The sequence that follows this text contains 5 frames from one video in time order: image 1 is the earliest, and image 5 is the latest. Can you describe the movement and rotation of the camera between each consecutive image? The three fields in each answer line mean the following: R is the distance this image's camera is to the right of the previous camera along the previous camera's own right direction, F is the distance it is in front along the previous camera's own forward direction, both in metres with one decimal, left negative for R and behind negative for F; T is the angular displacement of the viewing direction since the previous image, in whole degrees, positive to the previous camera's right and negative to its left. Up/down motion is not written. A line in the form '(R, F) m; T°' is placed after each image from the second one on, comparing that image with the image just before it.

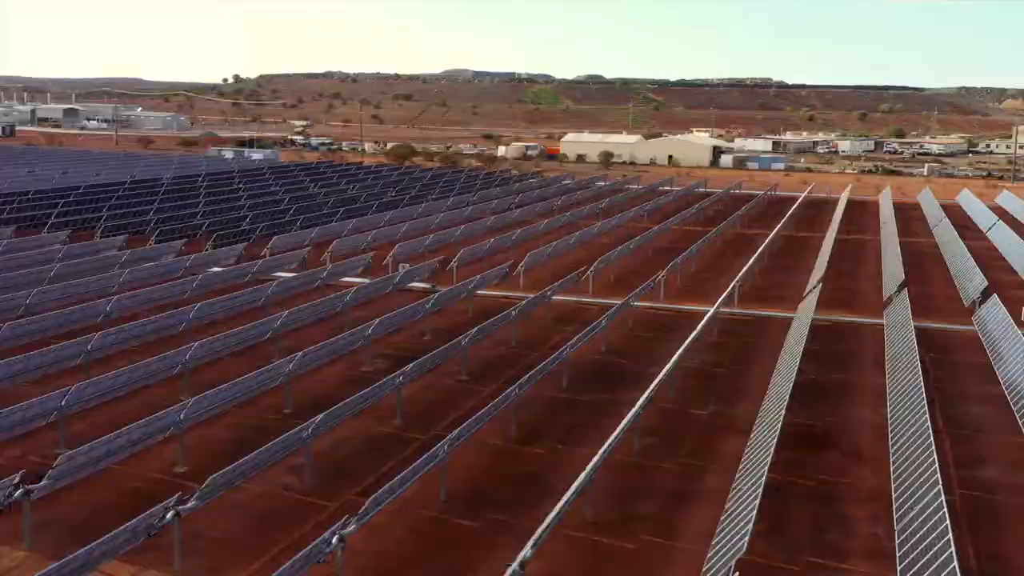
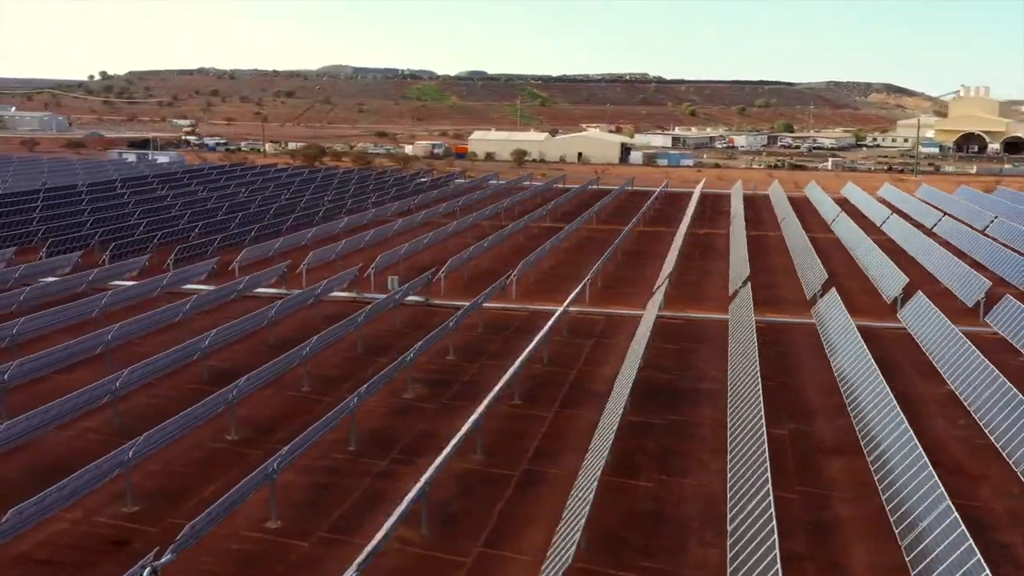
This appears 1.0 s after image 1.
(-2.4, +1.1) m; +7°
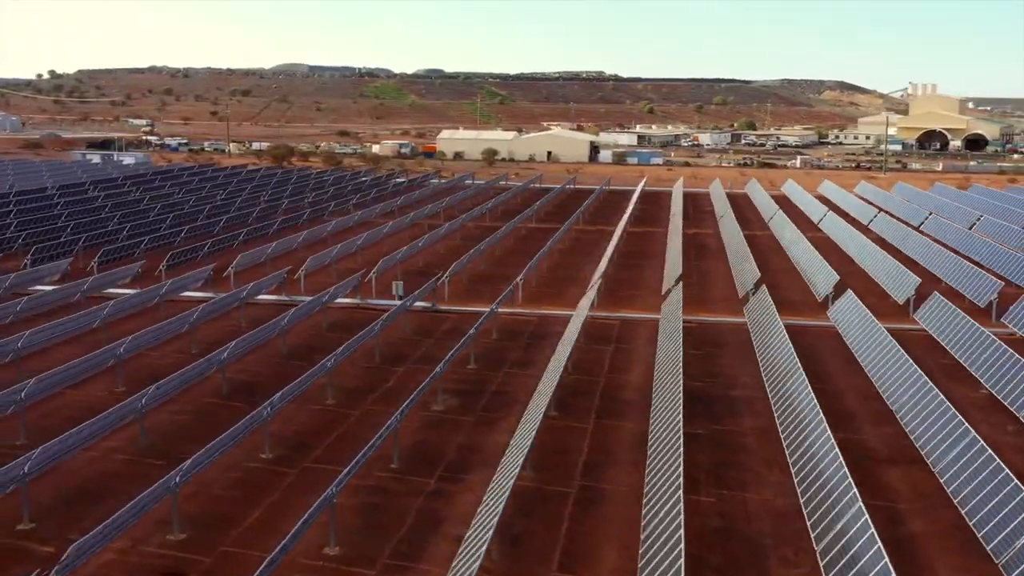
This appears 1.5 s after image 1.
(-1.0, +0.5) m; +2°
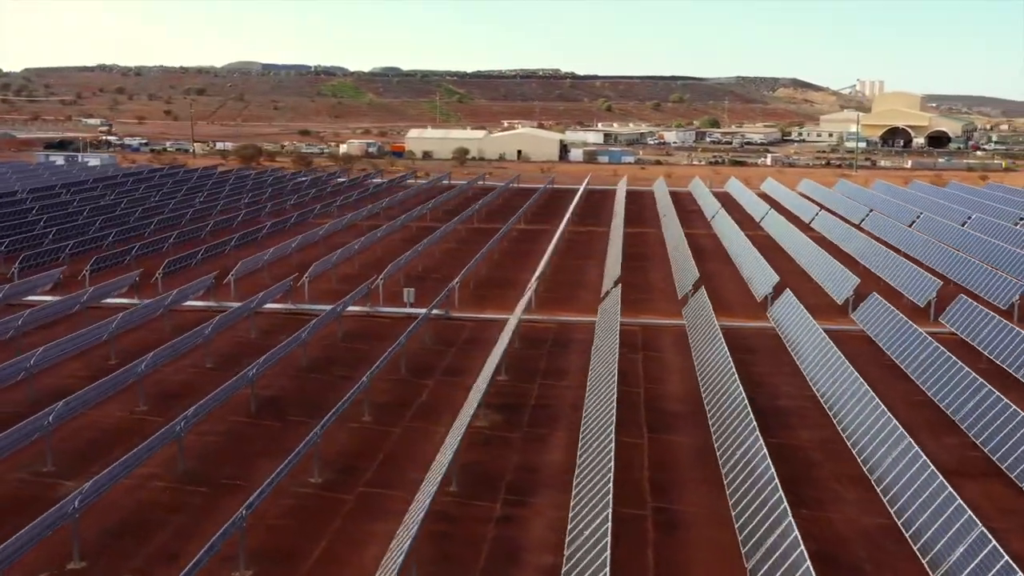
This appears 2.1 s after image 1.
(-1.2, +0.7) m; +3°
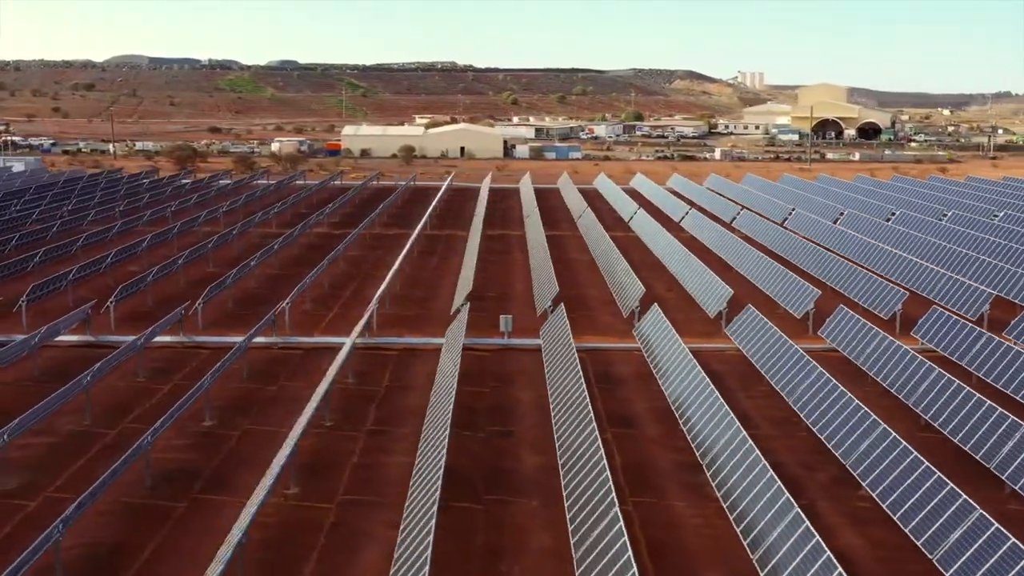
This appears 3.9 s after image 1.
(-3.6, +2.8) m; +6°
